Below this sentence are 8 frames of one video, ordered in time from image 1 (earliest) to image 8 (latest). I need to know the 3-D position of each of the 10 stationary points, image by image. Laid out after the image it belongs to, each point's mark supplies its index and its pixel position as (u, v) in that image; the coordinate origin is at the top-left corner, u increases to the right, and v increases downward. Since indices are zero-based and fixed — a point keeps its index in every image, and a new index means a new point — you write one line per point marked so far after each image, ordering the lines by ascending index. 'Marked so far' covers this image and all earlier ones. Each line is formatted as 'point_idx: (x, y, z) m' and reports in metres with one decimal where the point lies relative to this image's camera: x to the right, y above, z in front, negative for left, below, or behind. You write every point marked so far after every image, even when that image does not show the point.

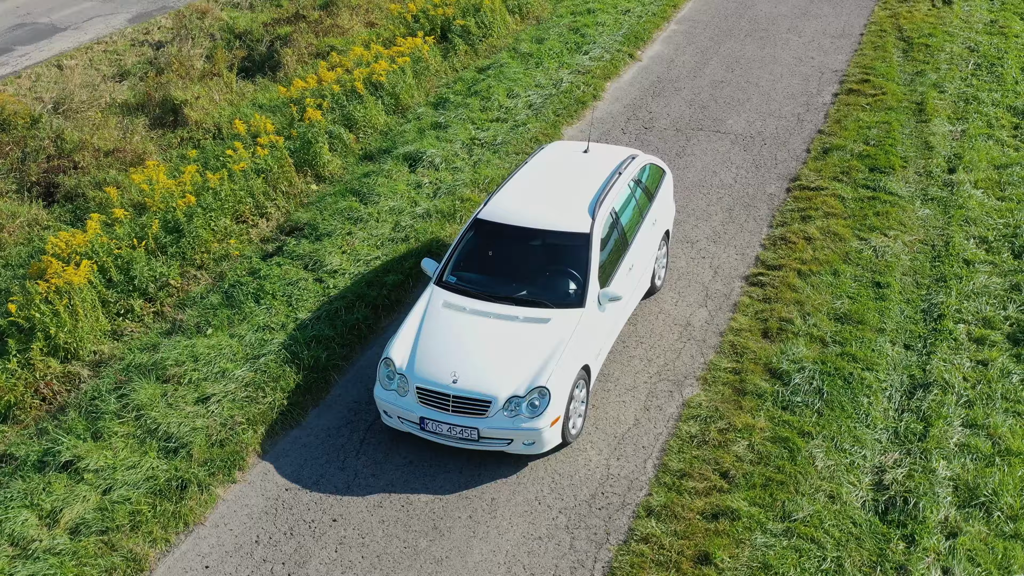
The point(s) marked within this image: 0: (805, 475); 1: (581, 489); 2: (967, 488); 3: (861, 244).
0: (+1.3, -0.8, +5.3) m
1: (+0.3, -0.9, +5.3) m
2: (+2.1, -0.9, +5.3) m
3: (+2.2, +0.3, +7.2) m
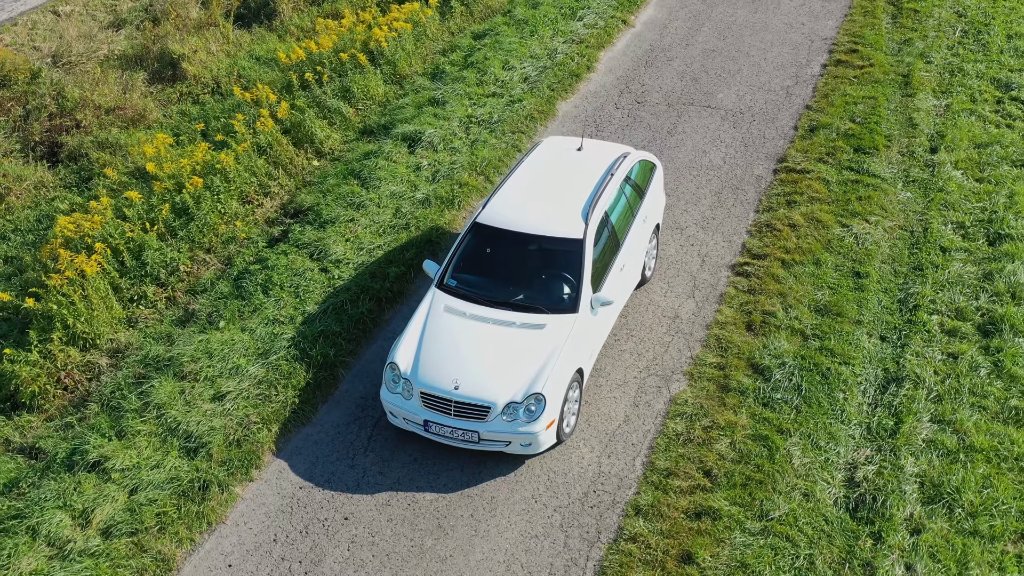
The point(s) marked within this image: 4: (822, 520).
0: (+1.3, -0.9, +5.7) m
1: (+0.3, -1.0, +5.7) m
2: (+2.0, -1.0, +5.7) m
3: (+2.1, +0.4, +7.5) m
4: (+1.4, -1.1, +5.4) m
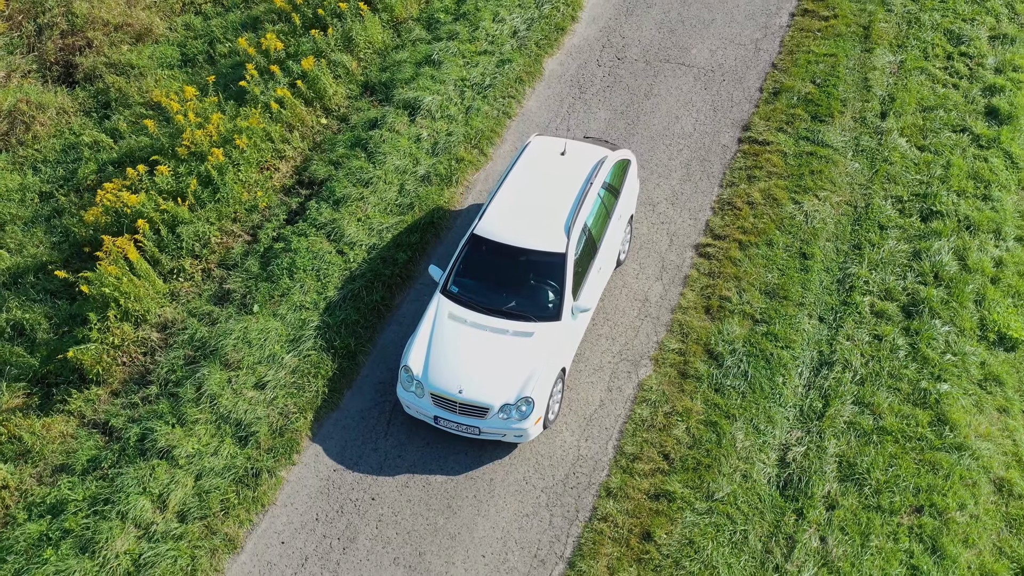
0: (+1.3, -1.0, +7.0) m
1: (+0.3, -1.1, +7.0) m
2: (+2.0, -1.0, +7.0) m
3: (+2.1, +0.6, +8.6) m
4: (+1.4, -1.2, +6.8) m
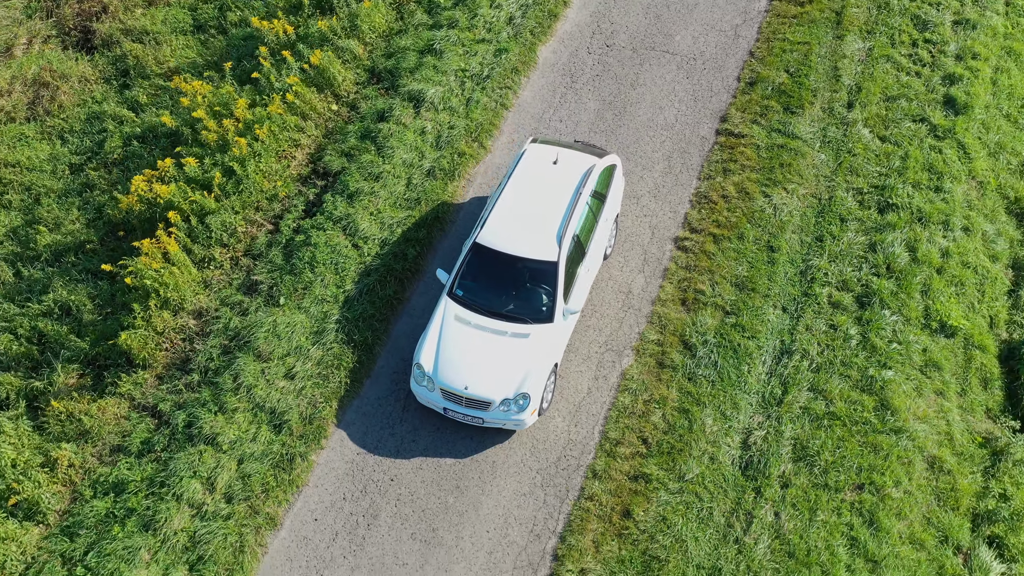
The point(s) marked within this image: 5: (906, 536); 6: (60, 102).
0: (+1.3, -1.1, +8.0) m
1: (+0.3, -1.1, +8.1) m
2: (+2.0, -1.1, +8.1) m
3: (+2.1, +0.7, +9.5) m
4: (+1.4, -1.3, +7.9) m
5: (+2.6, -1.6, +7.7) m
6: (-4.9, +2.0, +12.8) m
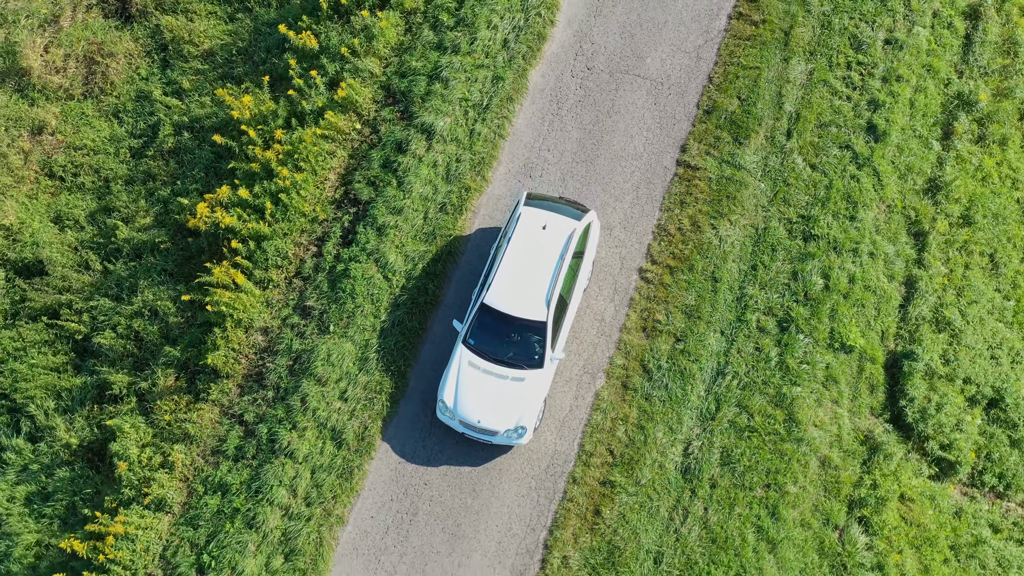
0: (+1.3, -1.5, +10.9) m
1: (+0.3, -1.6, +11.0) m
2: (+2.0, -1.5, +10.9) m
3: (+2.0, +0.6, +11.8) m
4: (+1.4, -1.8, +10.8) m
5: (+2.6, -2.2, +10.7) m
6: (-5.0, +2.6, +14.6) m
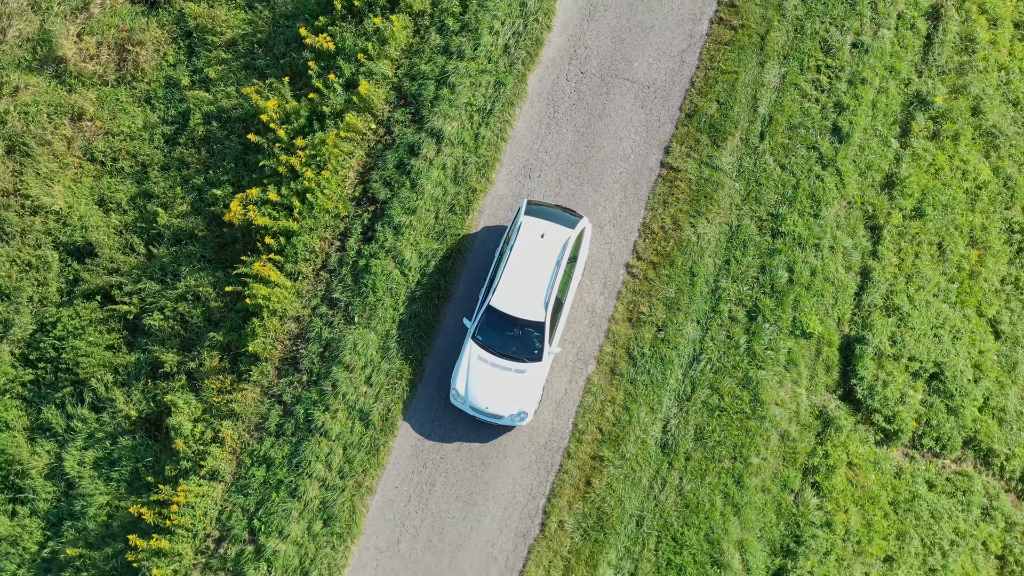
0: (+1.3, -1.5, +12.7) m
1: (+0.3, -1.6, +12.8) m
2: (+2.1, -1.5, +12.7) m
3: (+2.1, +0.7, +13.4) m
4: (+1.5, -1.8, +12.6) m
5: (+2.7, -2.2, +12.6) m
6: (-5.0, +3.0, +15.8) m
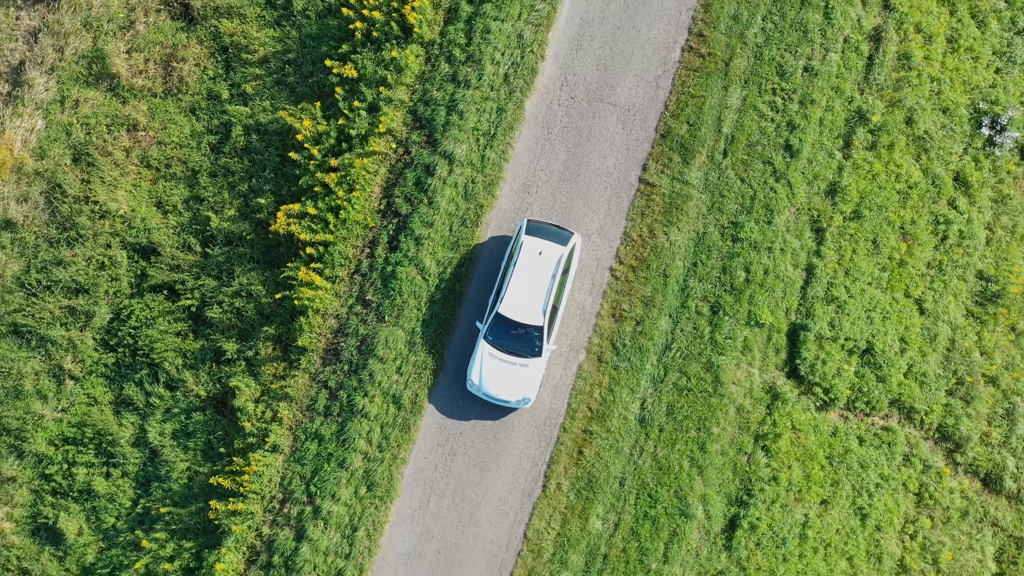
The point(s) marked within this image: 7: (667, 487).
0: (+1.4, -1.6, +15.6) m
1: (+0.4, -1.7, +15.7) m
2: (+2.1, -1.6, +15.6) m
3: (+2.1, +0.7, +15.9) m
4: (+1.6, -1.9, +15.6) m
5: (+2.8, -2.2, +15.6) m
6: (-5.0, +3.2, +18.1) m
7: (+2.0, -2.6, +15.3) m
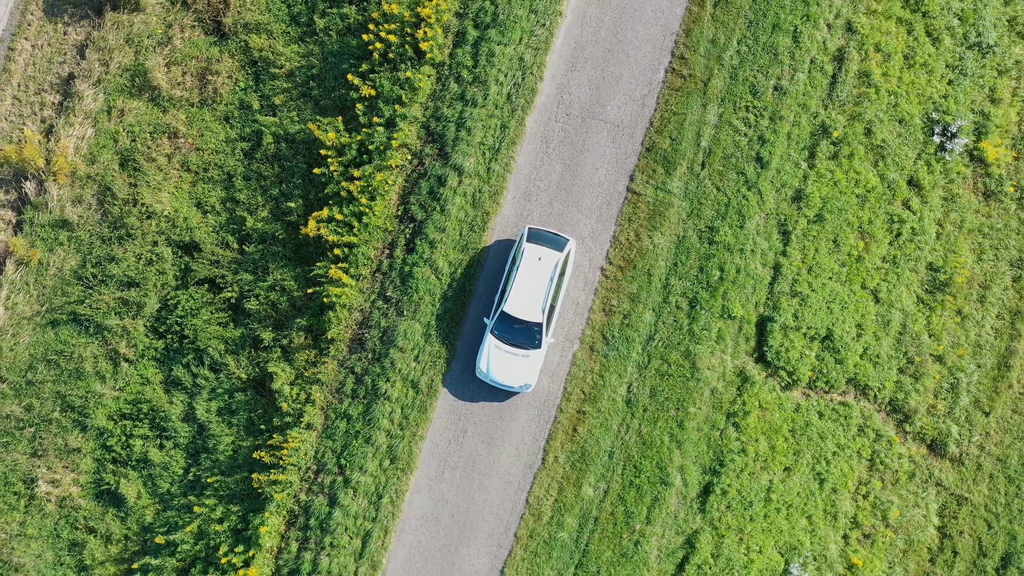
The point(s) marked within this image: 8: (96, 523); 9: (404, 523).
0: (+1.5, -1.6, +17.9) m
1: (+0.4, -1.7, +18.0) m
2: (+2.2, -1.6, +18.0) m
3: (+2.1, +0.7, +18.1) m
4: (+1.6, -1.9, +17.9) m
5: (+2.8, -2.2, +18.0) m
6: (-5.0, +3.3, +20.0) m
7: (+2.1, -2.6, +17.7) m
8: (-6.9, -3.9, +19.3) m
9: (-1.6, -3.6, +17.7) m
